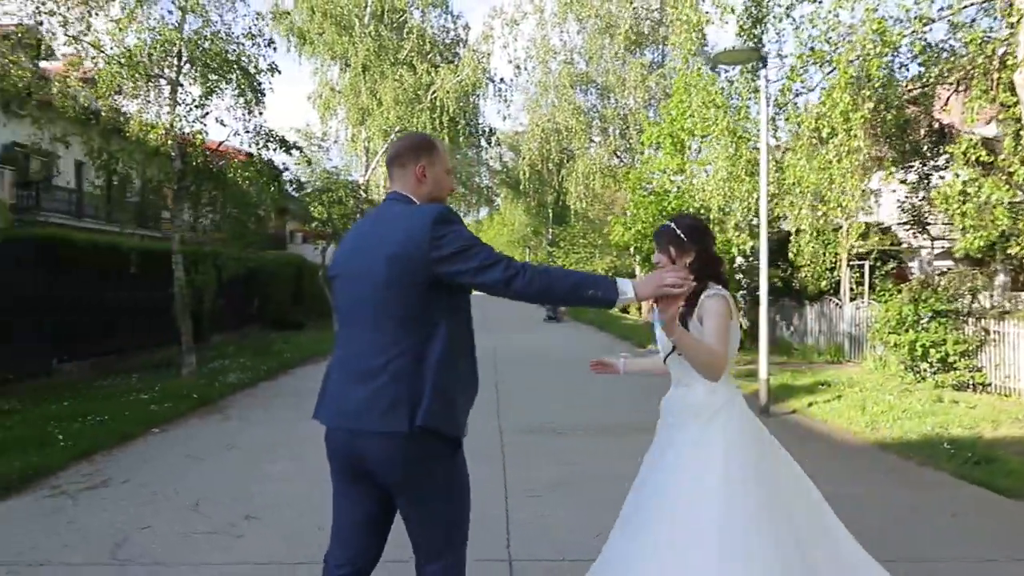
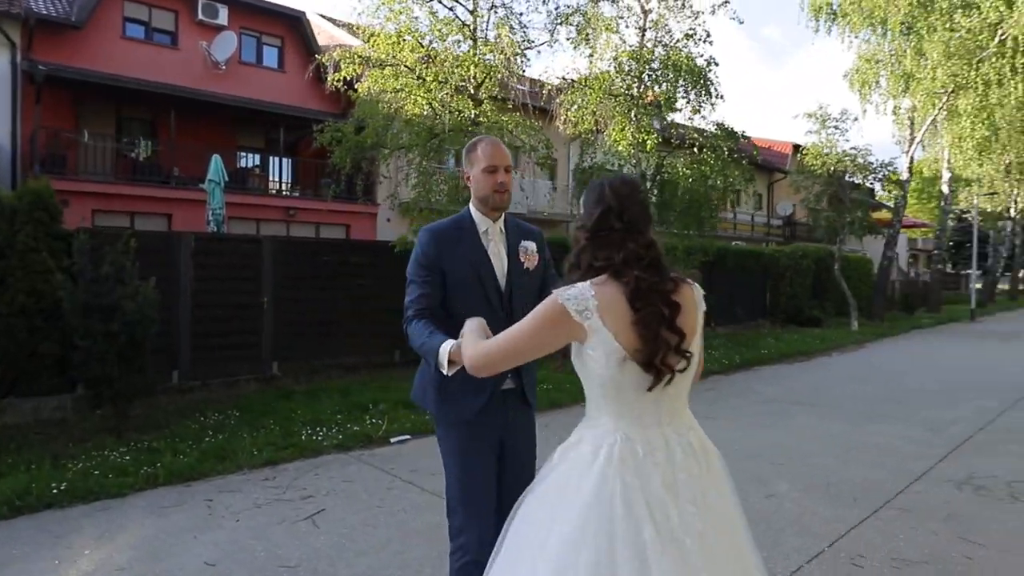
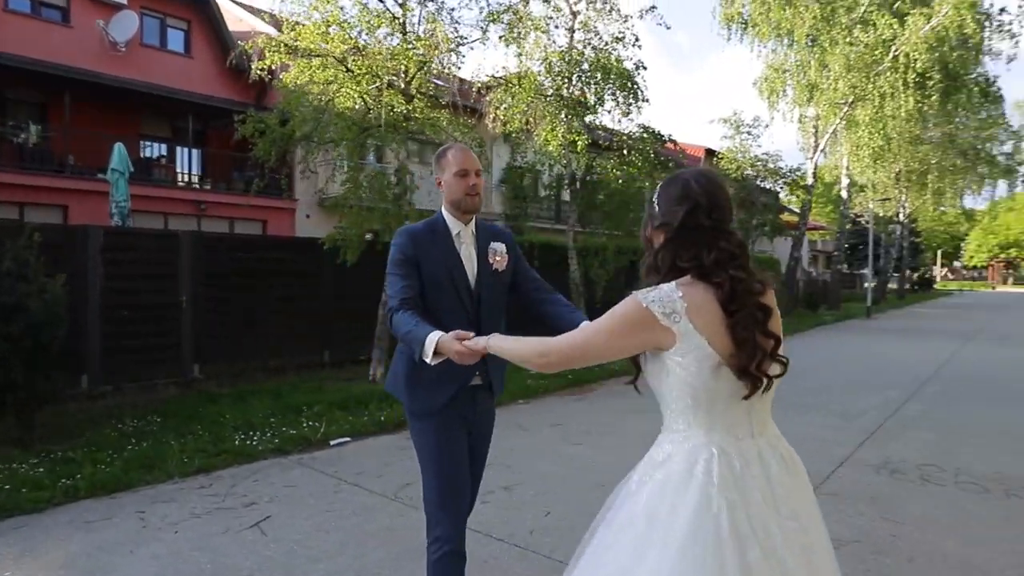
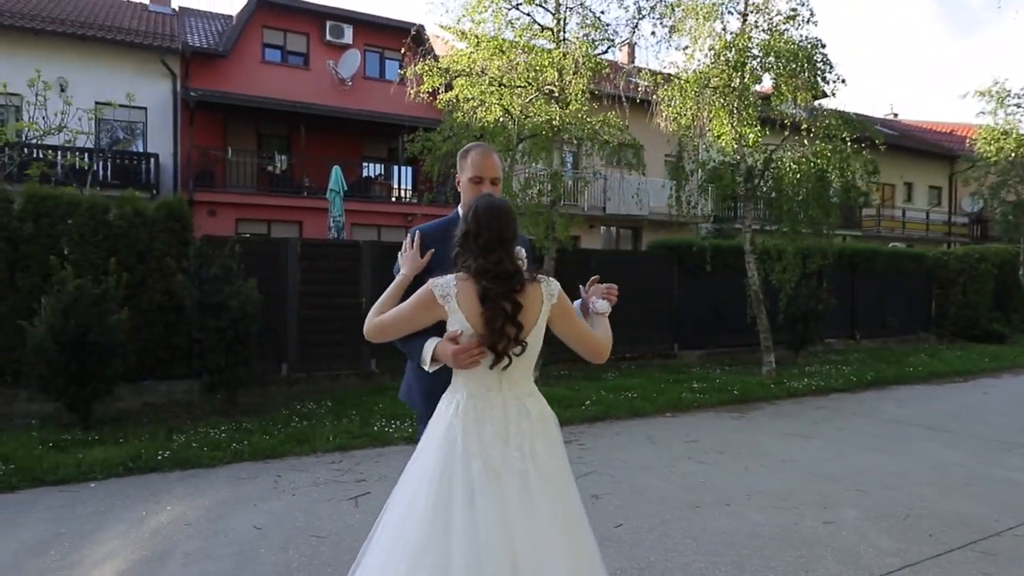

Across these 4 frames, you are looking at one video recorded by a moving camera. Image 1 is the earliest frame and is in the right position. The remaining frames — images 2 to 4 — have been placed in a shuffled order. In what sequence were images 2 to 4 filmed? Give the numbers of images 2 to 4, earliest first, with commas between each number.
4, 2, 3
